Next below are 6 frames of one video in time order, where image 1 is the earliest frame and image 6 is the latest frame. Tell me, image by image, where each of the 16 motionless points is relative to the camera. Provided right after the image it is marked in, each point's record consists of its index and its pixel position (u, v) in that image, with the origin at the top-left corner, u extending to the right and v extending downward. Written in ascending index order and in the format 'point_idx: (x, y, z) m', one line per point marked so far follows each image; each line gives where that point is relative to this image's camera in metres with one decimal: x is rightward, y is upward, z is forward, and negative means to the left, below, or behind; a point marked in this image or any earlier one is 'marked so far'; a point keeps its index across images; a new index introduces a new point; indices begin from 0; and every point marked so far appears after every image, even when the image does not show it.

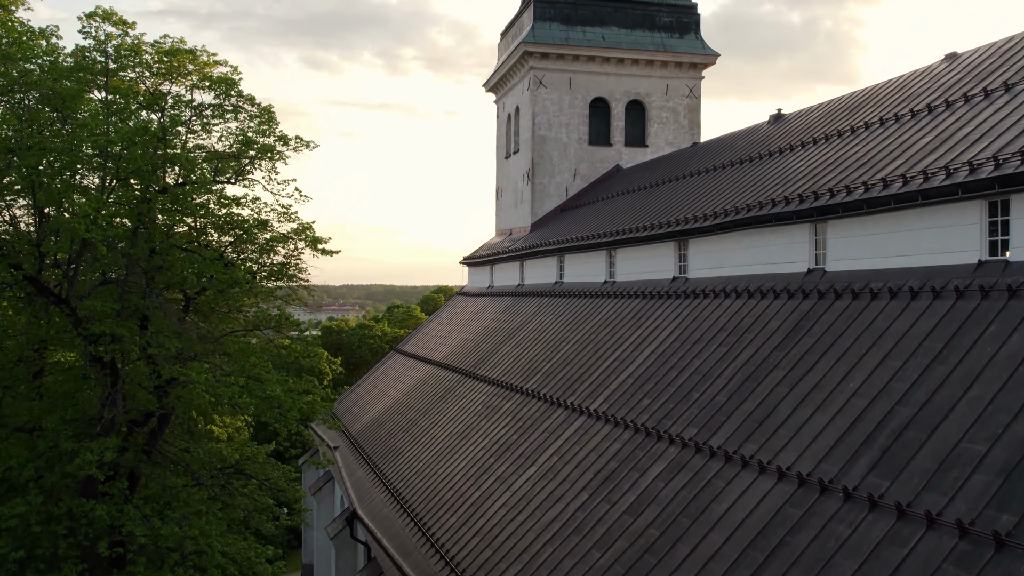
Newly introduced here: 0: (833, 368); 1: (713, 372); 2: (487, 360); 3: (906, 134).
0: (+2.8, -0.7, +8.7) m
1: (+2.1, -0.9, +10.4) m
2: (-0.5, -1.3, +18.3) m
3: (+4.2, +1.6, +10.6) m
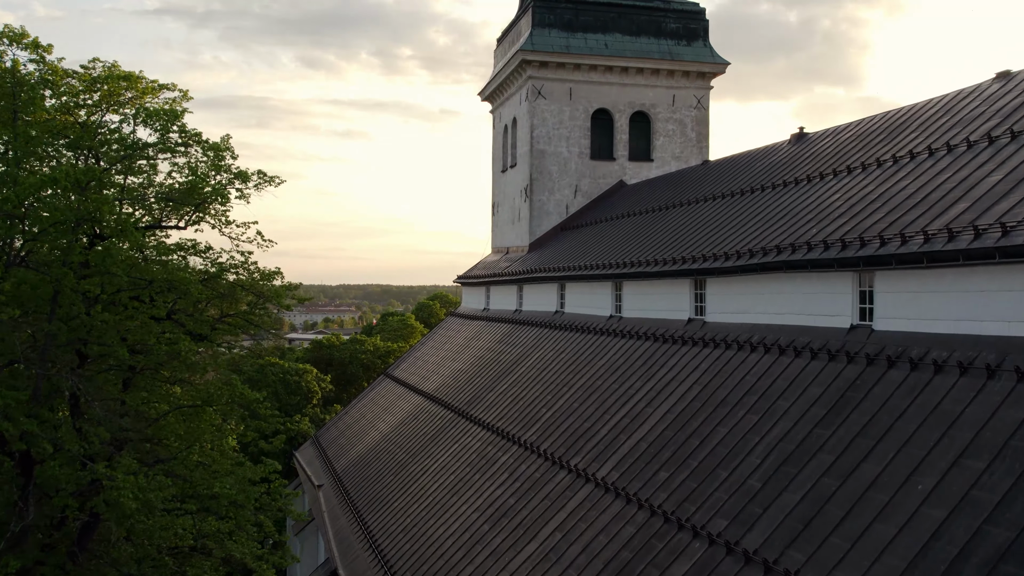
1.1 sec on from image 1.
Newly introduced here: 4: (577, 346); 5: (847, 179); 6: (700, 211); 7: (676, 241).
0: (+2.8, -1.2, +7.2) m
1: (+2.1, -1.4, +9.0) m
2: (-0.5, -1.9, +16.9) m
3: (+4.2, +1.1, +9.2) m
4: (+1.0, -0.9, +15.5) m
5: (+3.9, +1.2, +11.4) m
6: (+2.8, +1.1, +14.8) m
7: (+2.3, +0.7, +13.9) m
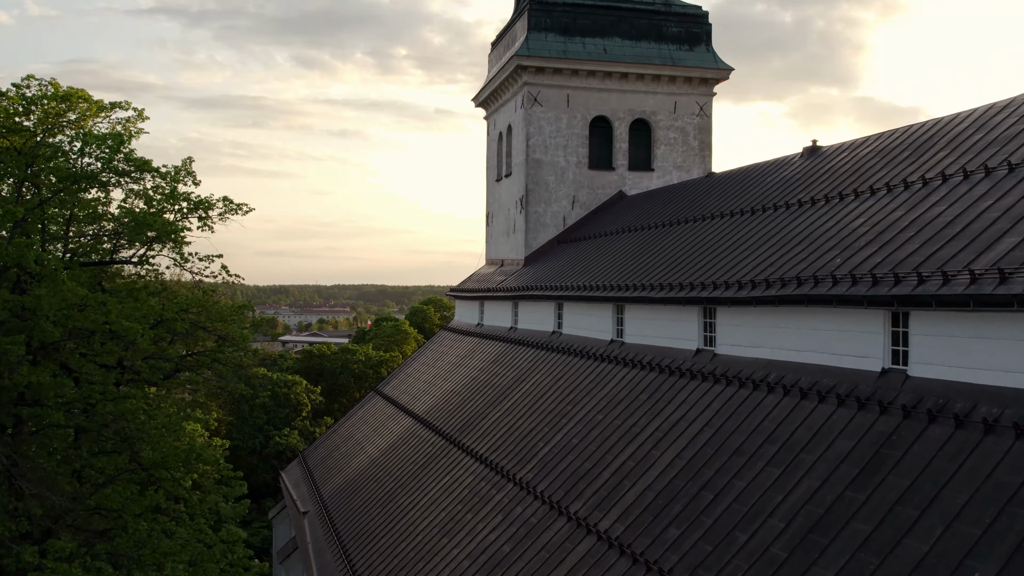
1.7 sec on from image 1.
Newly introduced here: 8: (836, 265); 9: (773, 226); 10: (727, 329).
0: (+2.7, -1.6, +6.3) m
1: (+2.0, -1.8, +8.1) m
2: (-0.6, -2.2, +15.9) m
3: (+4.1, +0.8, +8.3) m
4: (+1.0, -1.2, +14.6) m
5: (+3.8, +0.9, +10.5) m
6: (+2.7, +0.8, +13.9) m
7: (+2.2, +0.3, +13.0) m
8: (+3.0, +0.2, +9.3) m
9: (+3.1, +0.7, +12.1) m
10: (+2.4, -0.5, +11.1) m
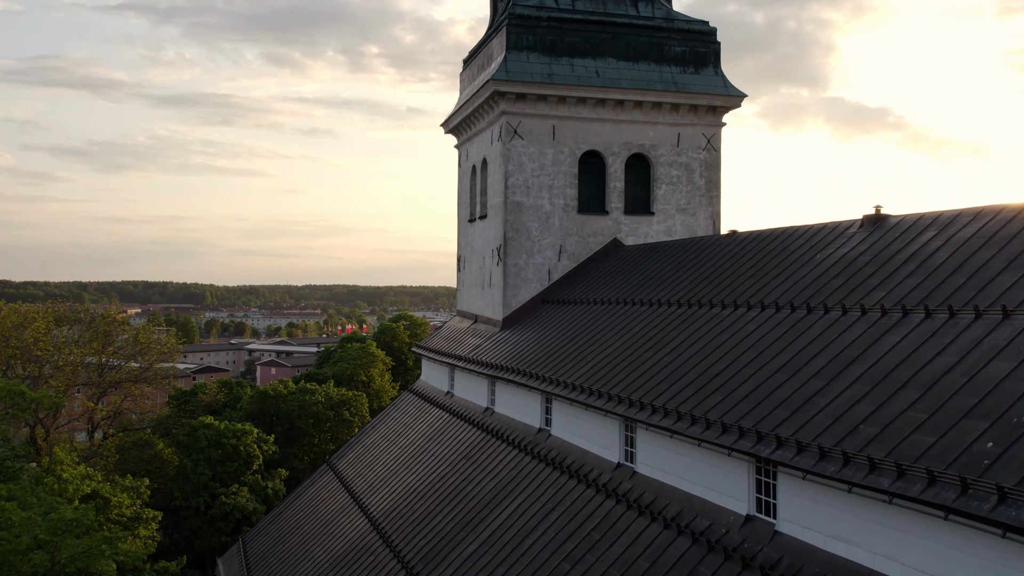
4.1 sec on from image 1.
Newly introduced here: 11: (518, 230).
0: (+2.7, -2.8, +3.1) m
1: (+1.9, -3.0, +4.8) m
2: (-0.9, -3.4, +12.6) m
3: (+4.0, -0.5, +5.1) m
4: (+0.7, -2.5, +11.4) m
5: (+3.6, -0.3, +7.3) m
6: (+2.5, -0.4, +10.7) m
7: (+2.0, -0.9, +9.7) m
8: (+2.9, -1.0, +6.1) m
9: (+3.0, -0.5, +8.8) m
10: (+2.2, -1.7, +7.8) m
11: (+0.1, +1.1, +18.2) m
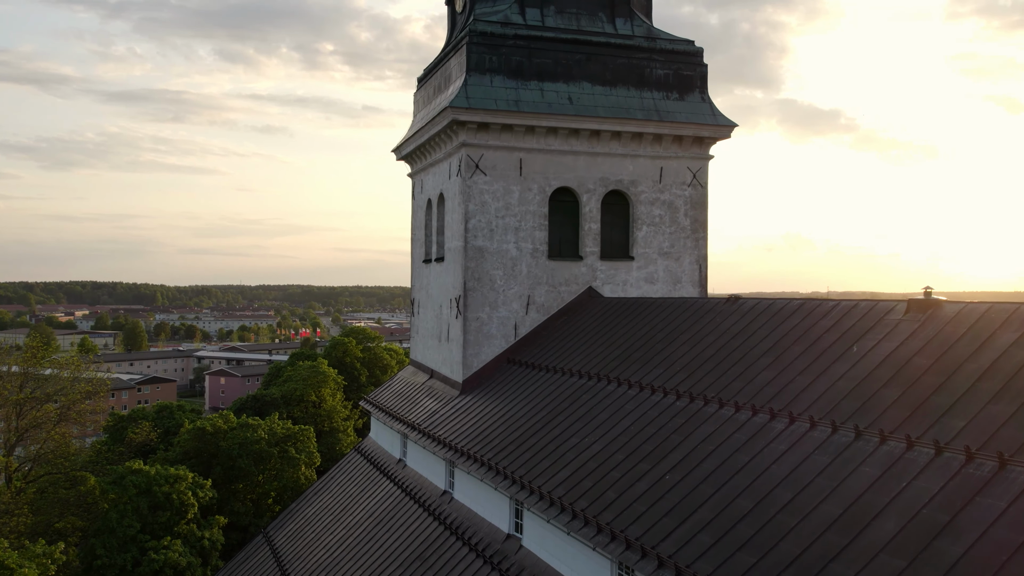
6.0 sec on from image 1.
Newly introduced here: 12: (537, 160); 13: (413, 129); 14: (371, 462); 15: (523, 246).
0: (+2.7, -3.7, +0.9) m
1: (+1.9, -3.9, +2.6) m
2: (-1.3, -4.3, +10.3) m
3: (+4.0, -1.4, +2.9) m
4: (+0.4, -3.4, +9.1) m
5: (+3.5, -1.2, +5.2) m
6: (+2.2, -1.3, +8.5) m
7: (+1.8, -1.8, +7.5) m
8: (+2.8, -1.9, +3.9) m
9: (+2.7, -1.4, +6.7) m
10: (+2.1, -2.6, +5.6) m
11: (-0.5, +0.2, +15.9) m
12: (+0.4, +2.1, +16.2) m
13: (-1.8, +2.9, +18.4) m
14: (-2.5, -3.1, +18.1) m
15: (+0.2, +0.7, +16.1) m
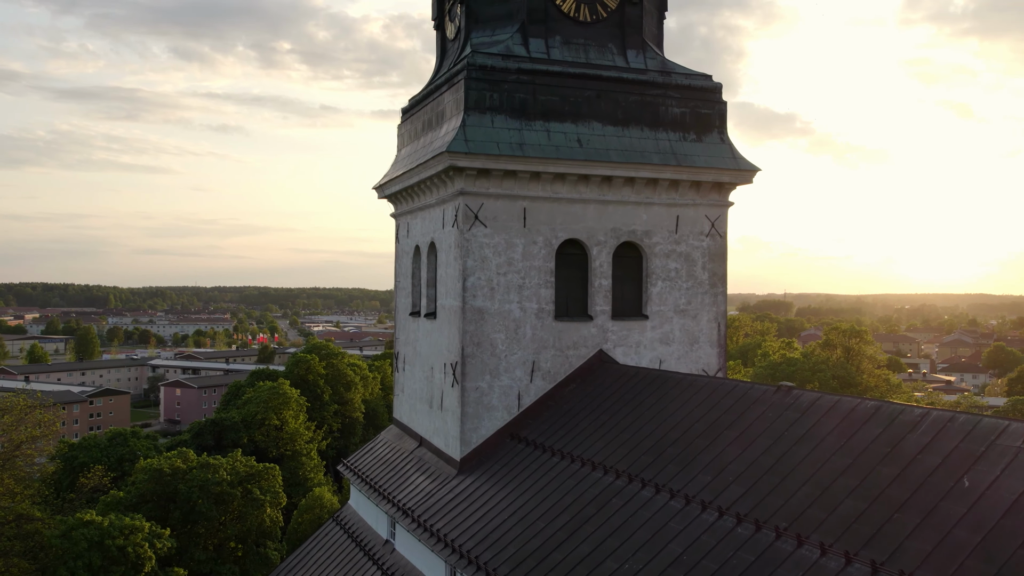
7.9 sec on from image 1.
0: (+3.4, -4.7, -0.7) m
1: (+2.5, -4.8, +1.0) m
2: (-1.0, -5.3, +8.5) m
3: (+4.6, -2.3, +1.4) m
4: (+0.7, -4.3, +7.4) m
5: (+4.0, -2.2, +3.7) m
6: (+2.6, -2.3, +6.9) m
7: (+2.2, -2.7, +5.9) m
8: (+3.3, -2.9, +2.3) m
9: (+3.2, -2.3, +5.1) m
10: (+2.5, -3.5, +4.0) m
11: (-0.5, -0.8, +14.2) m
12: (+0.4, +1.1, +14.5) m
13: (-1.9, +2.0, +16.6) m
14: (-2.6, -4.1, +16.3) m
15: (+0.2, -0.2, +14.4) m
